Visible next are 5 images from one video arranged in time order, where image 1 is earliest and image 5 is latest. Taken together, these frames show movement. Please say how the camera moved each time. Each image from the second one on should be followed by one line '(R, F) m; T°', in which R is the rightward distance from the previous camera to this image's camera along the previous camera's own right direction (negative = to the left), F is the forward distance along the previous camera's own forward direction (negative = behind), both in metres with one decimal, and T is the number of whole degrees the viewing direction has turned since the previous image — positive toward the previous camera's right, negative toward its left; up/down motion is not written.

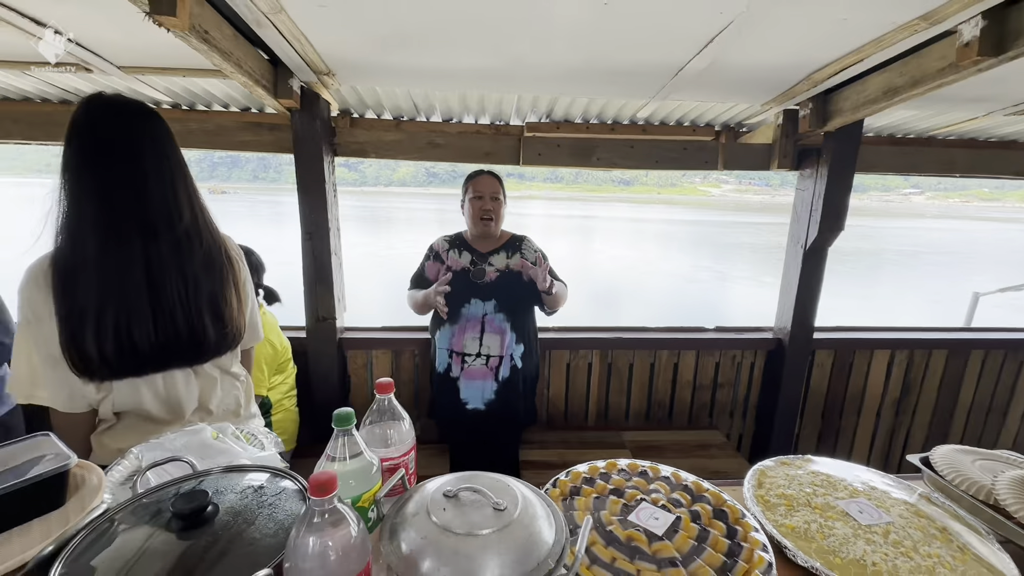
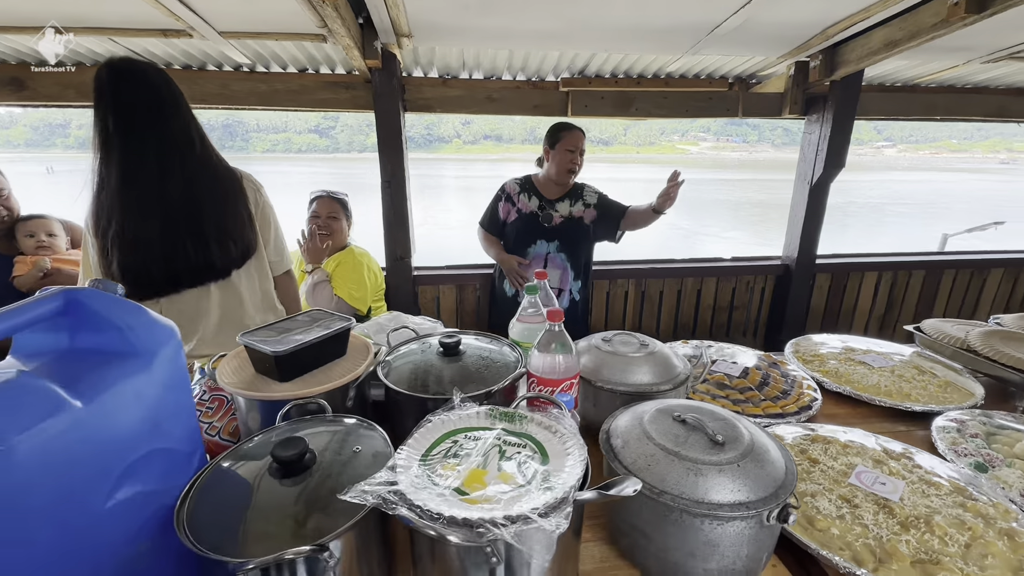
(-0.4, -0.4) m; +2°
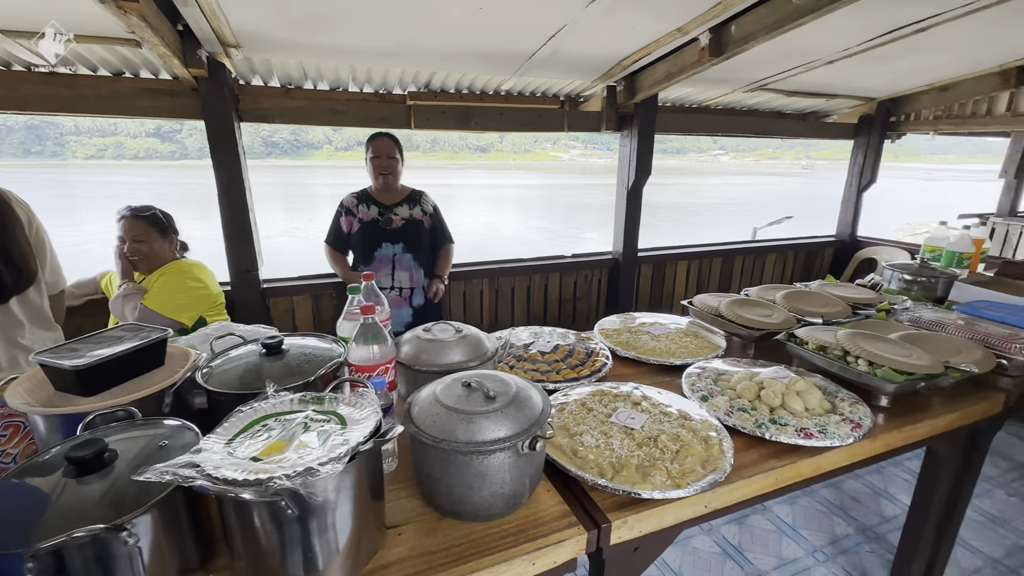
(+0.2, -0.2) m; +14°
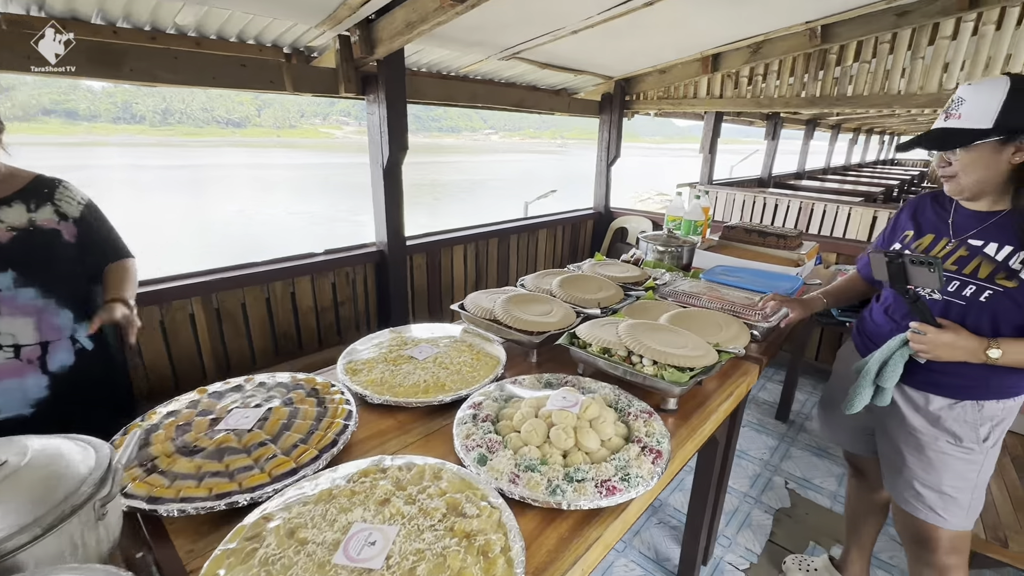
(+0.3, +0.5) m; +25°
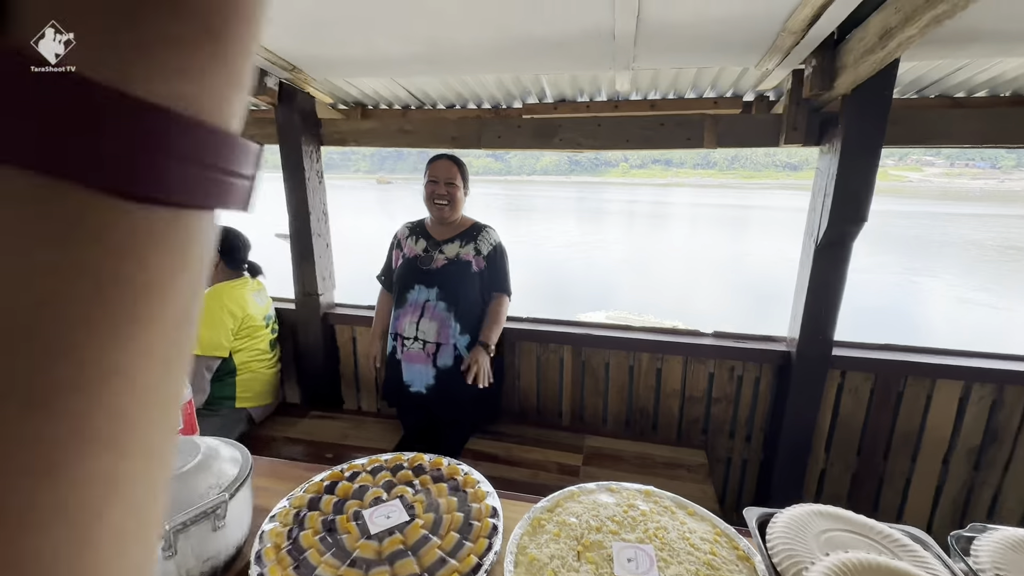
(+0.3, +0.7) m; -57°
